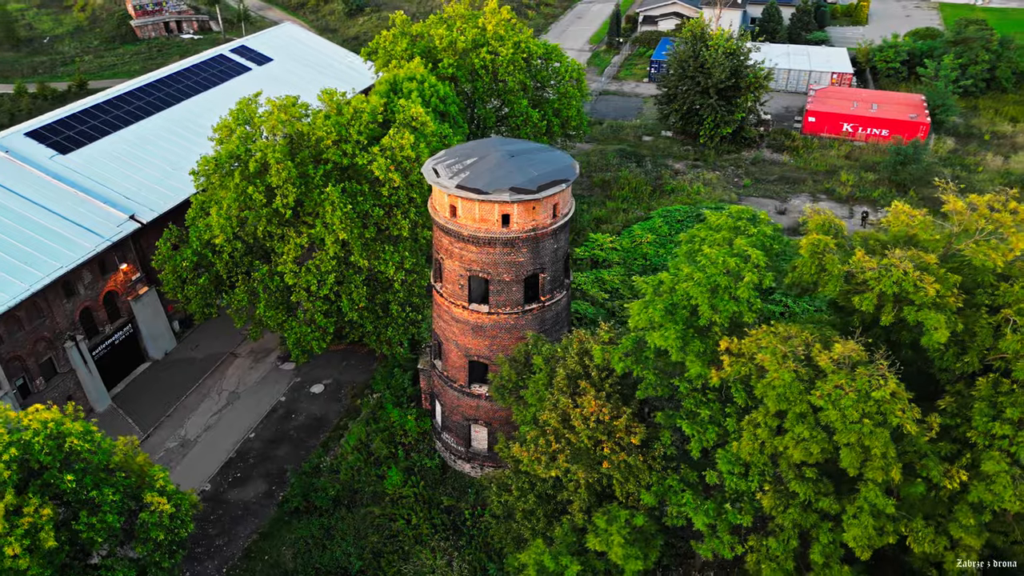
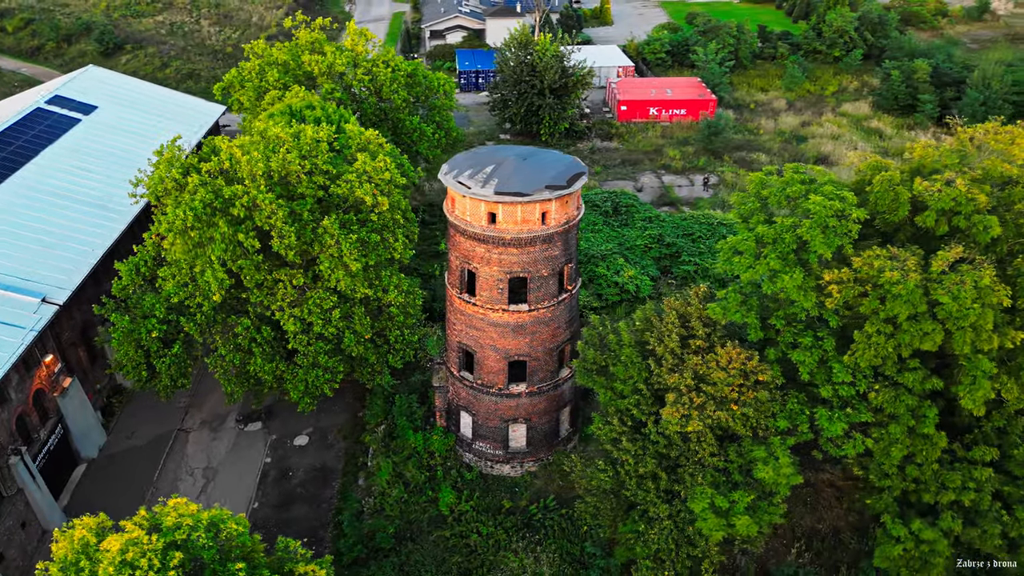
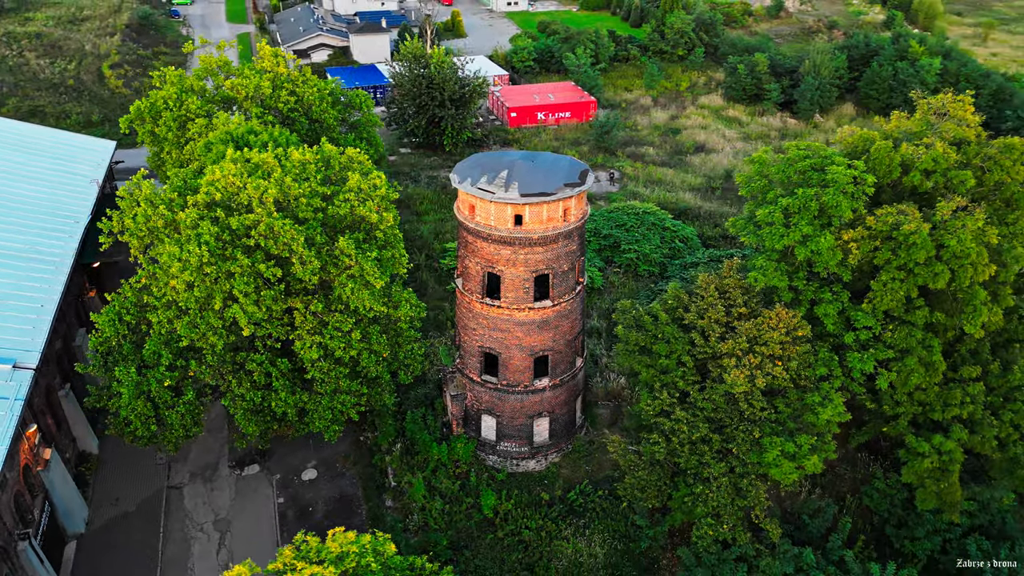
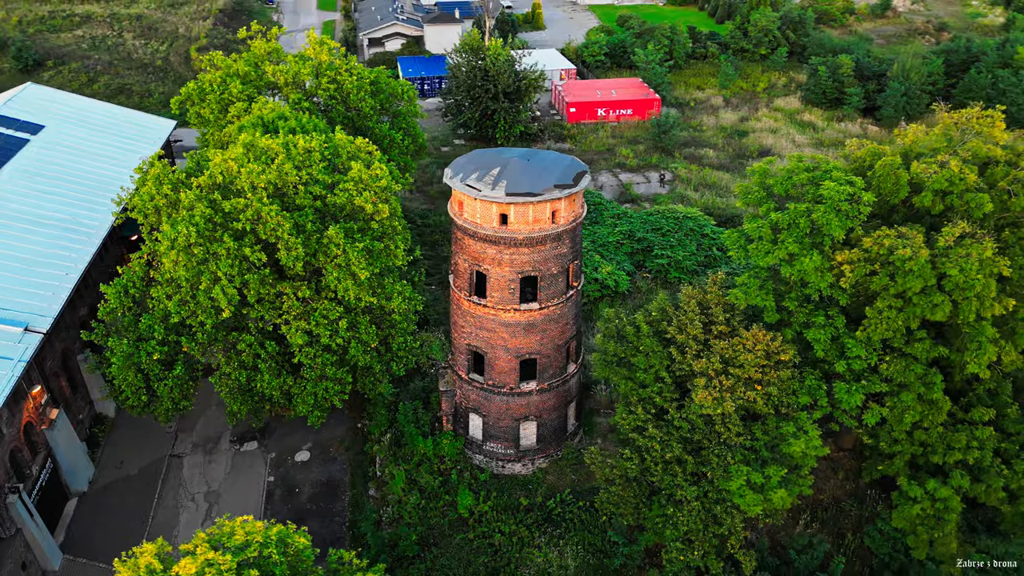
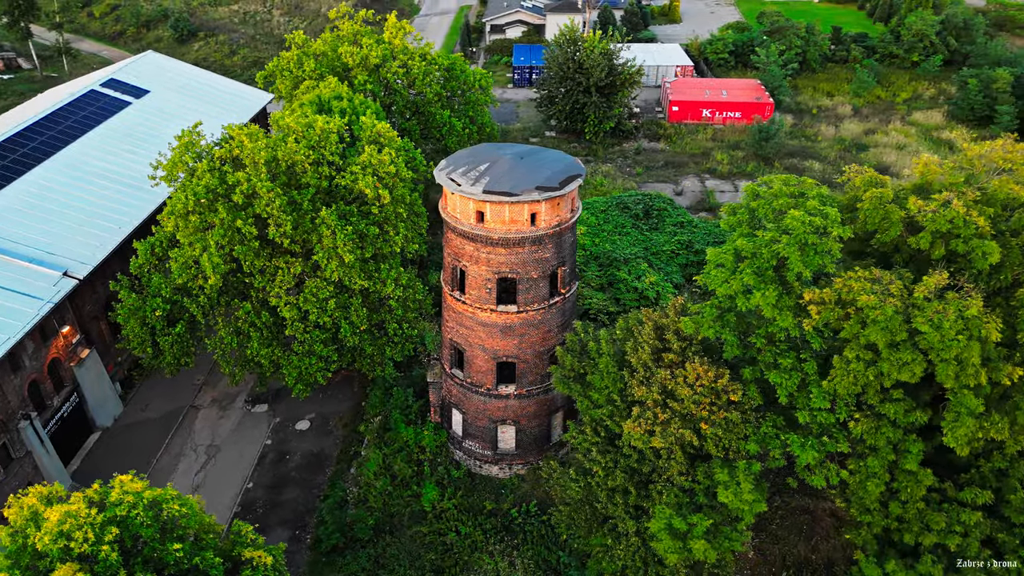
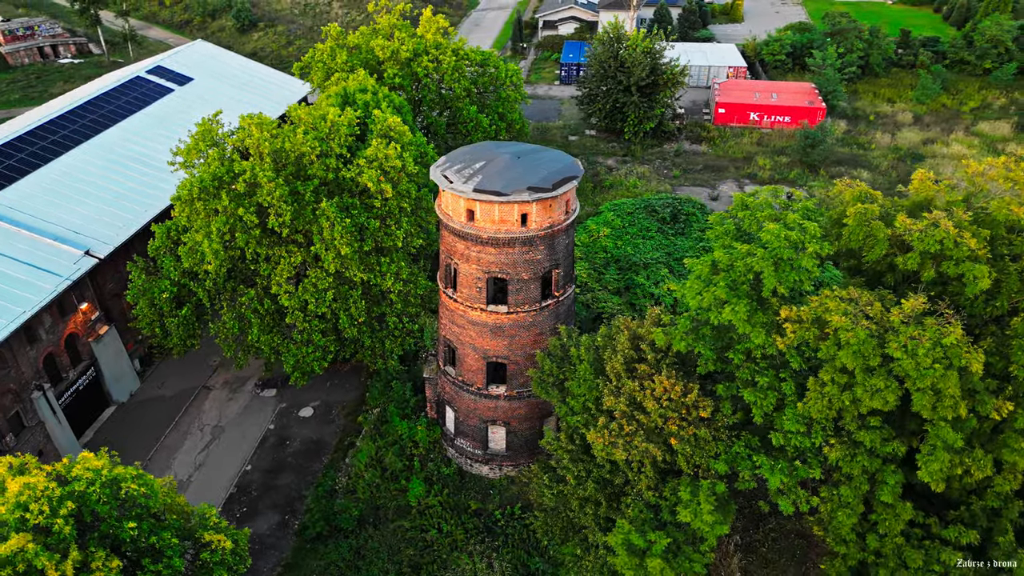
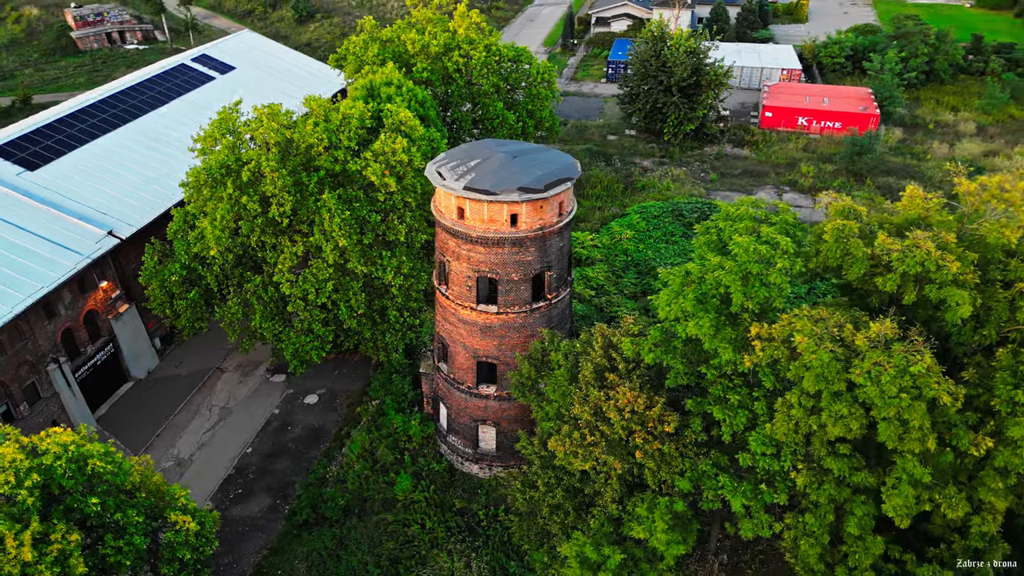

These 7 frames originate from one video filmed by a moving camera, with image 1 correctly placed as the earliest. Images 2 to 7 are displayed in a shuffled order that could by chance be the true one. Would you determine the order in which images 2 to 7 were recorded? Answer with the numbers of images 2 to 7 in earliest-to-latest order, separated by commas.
7, 6, 5, 2, 4, 3
